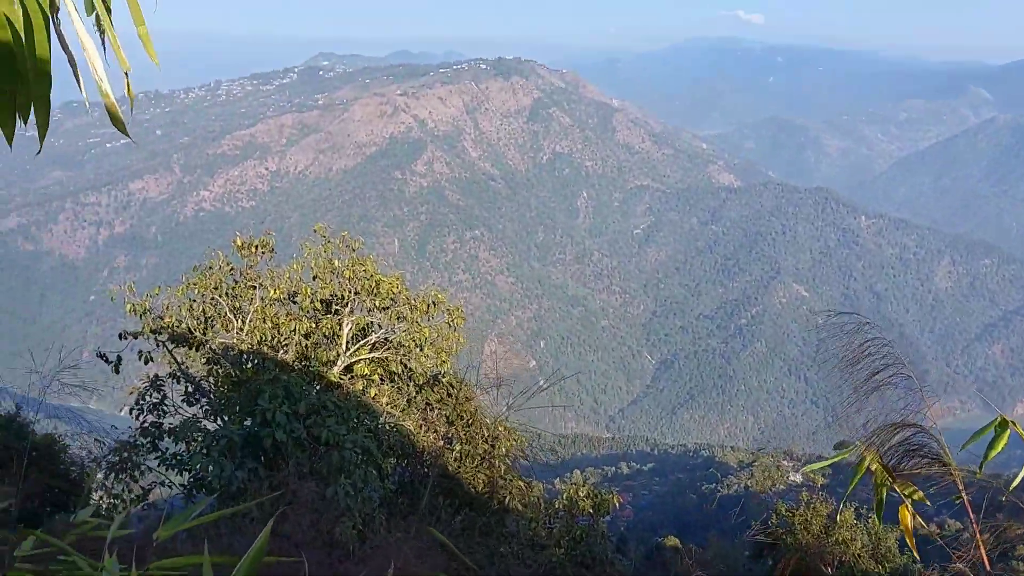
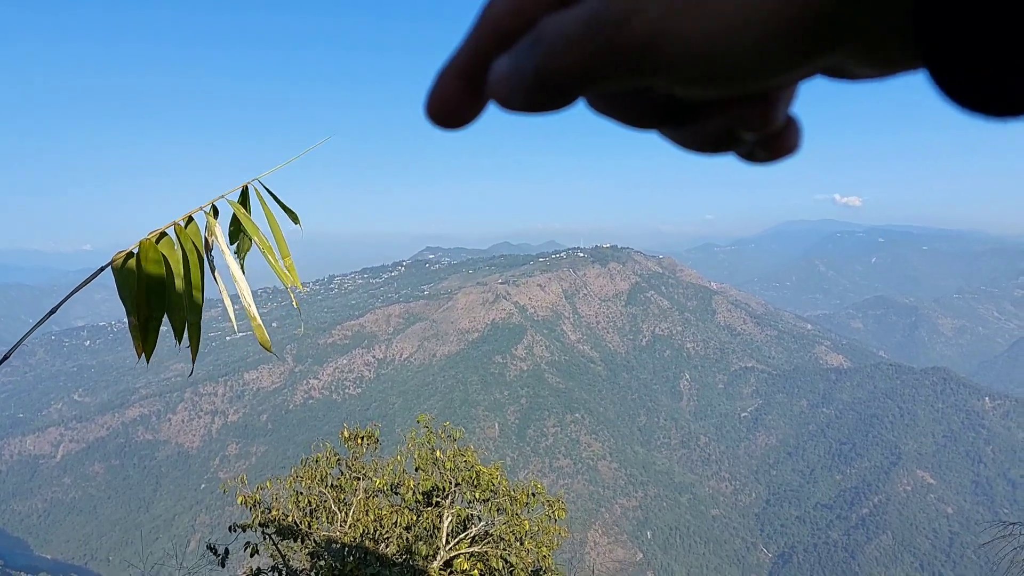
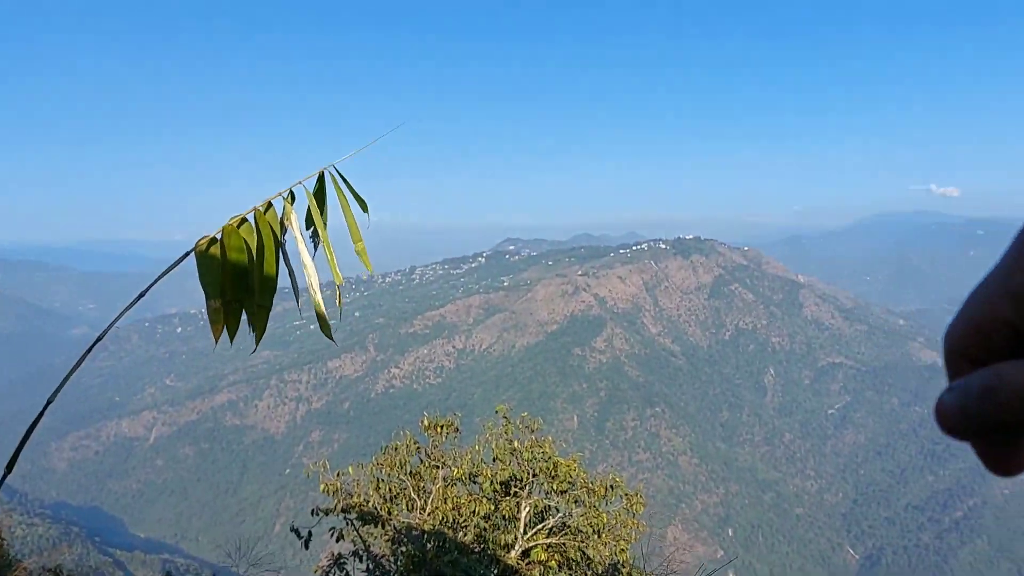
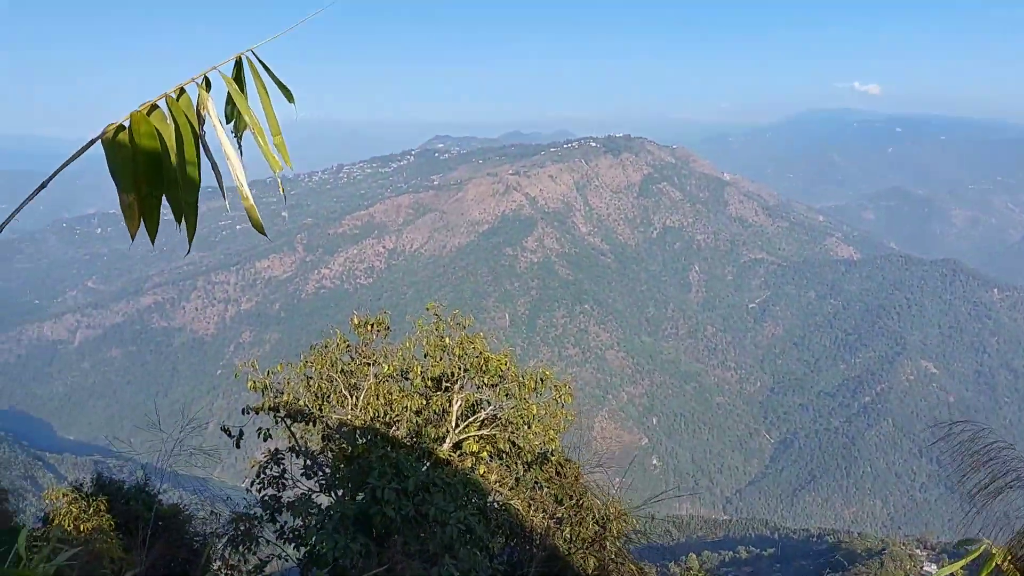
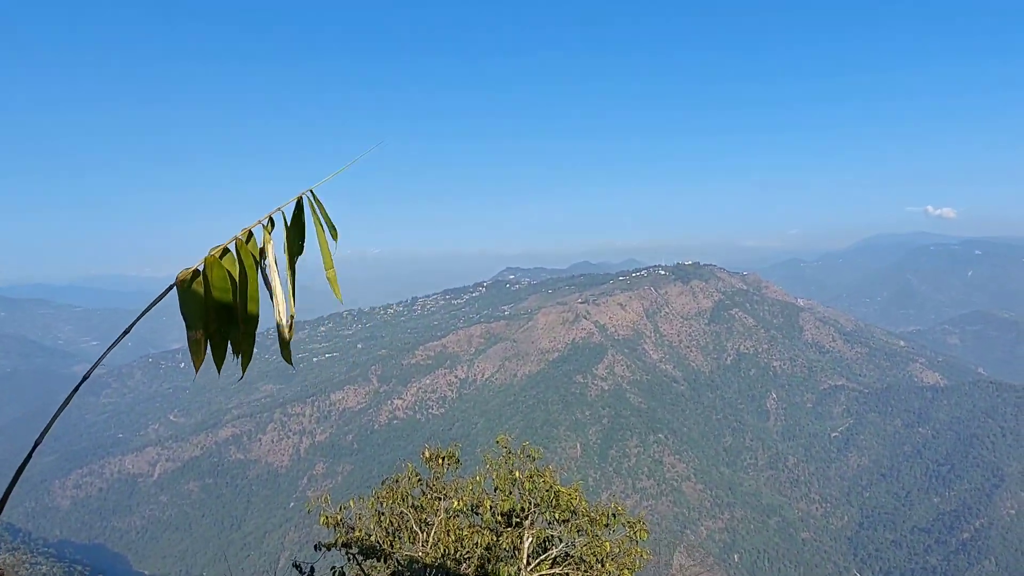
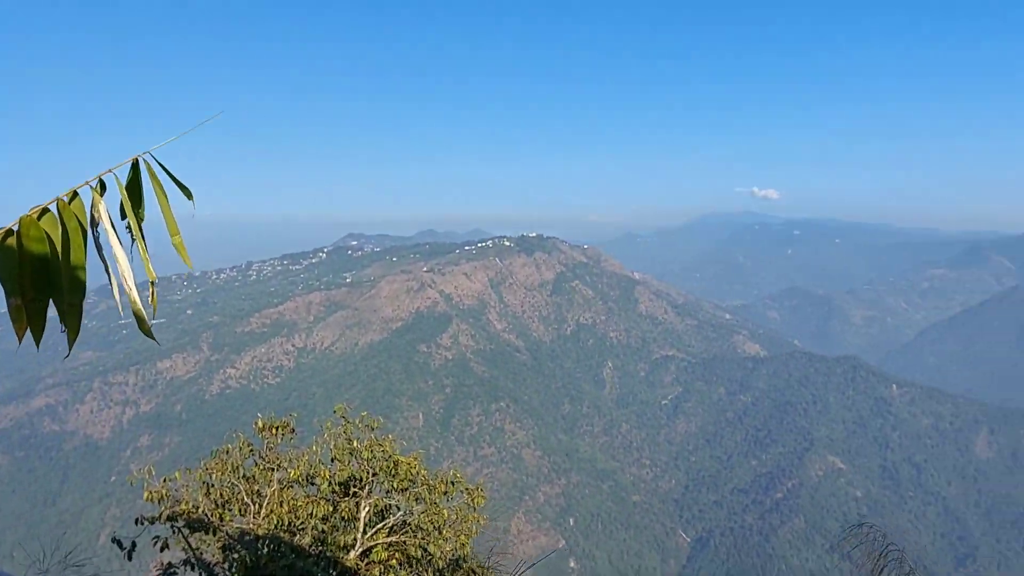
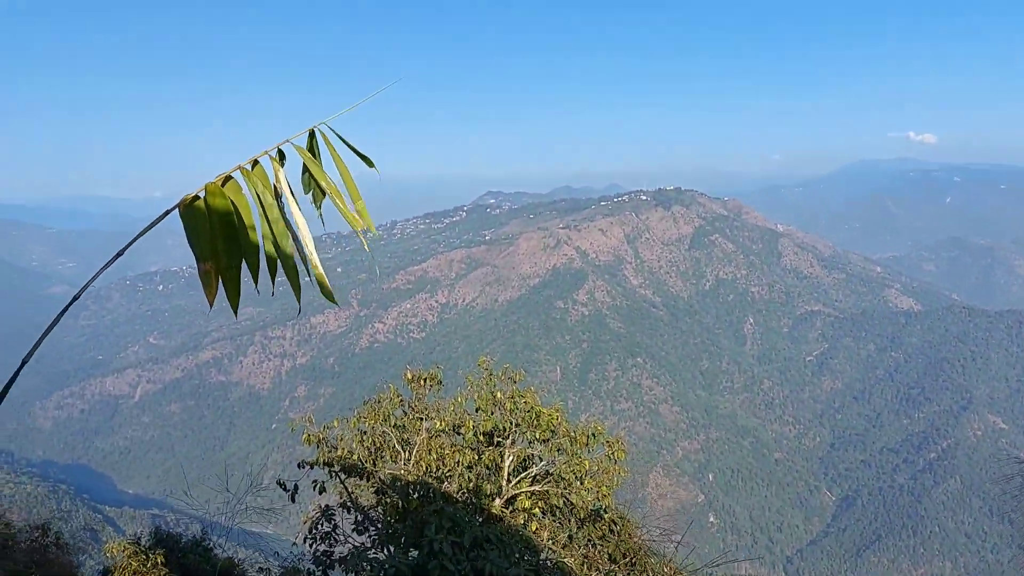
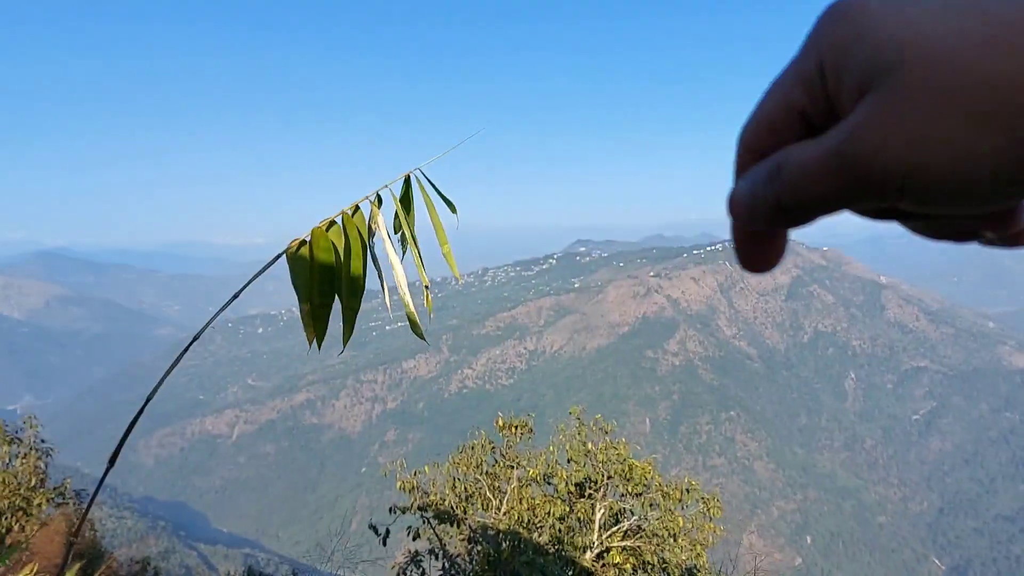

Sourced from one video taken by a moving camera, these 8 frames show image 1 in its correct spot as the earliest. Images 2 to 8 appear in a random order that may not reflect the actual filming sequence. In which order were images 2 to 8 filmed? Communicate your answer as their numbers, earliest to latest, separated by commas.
4, 7, 5, 2, 8, 3, 6
